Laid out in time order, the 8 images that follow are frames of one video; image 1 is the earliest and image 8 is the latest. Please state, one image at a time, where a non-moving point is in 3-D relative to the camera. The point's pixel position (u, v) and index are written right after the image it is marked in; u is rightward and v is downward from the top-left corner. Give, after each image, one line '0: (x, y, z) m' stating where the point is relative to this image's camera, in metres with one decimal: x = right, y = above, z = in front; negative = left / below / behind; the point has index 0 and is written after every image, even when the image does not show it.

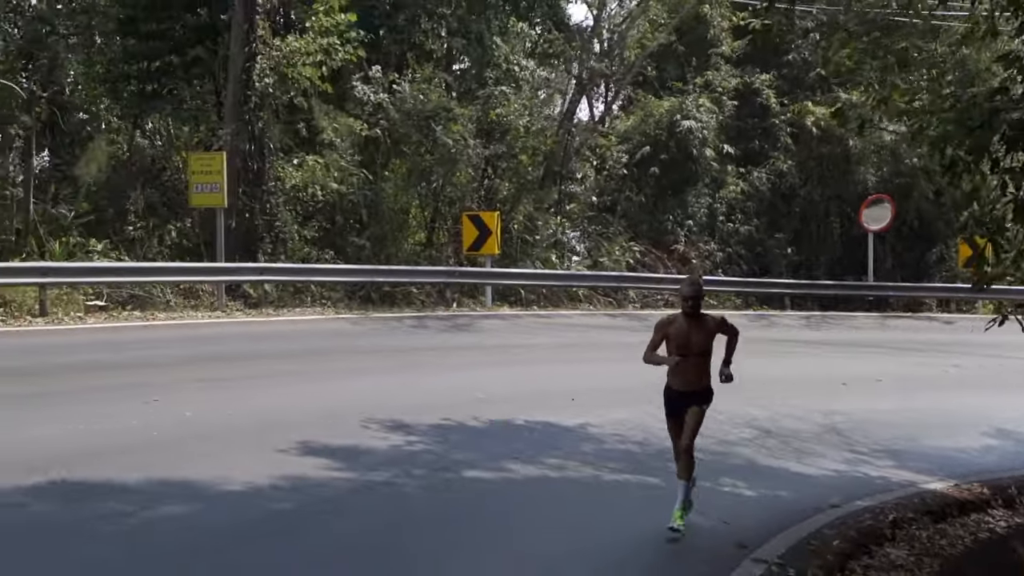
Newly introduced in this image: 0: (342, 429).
0: (-0.9, -0.7, +7.7) m
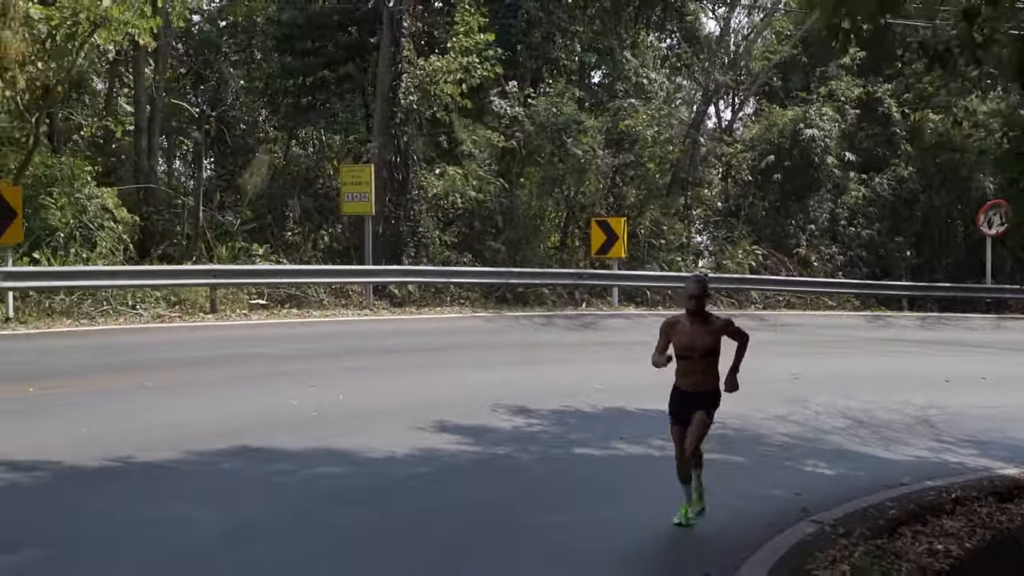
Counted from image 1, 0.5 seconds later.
0: (-0.2, -0.8, +8.9) m
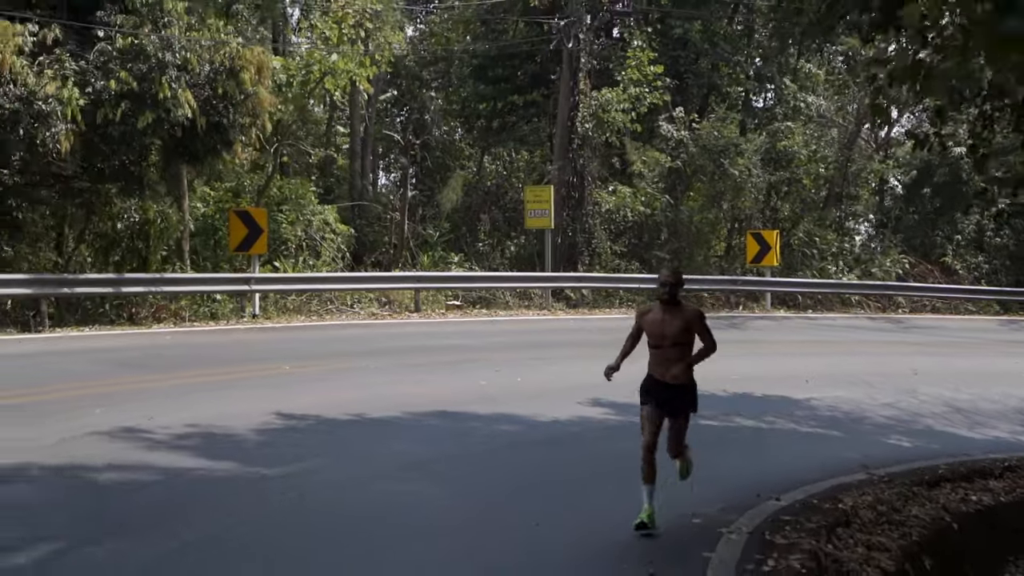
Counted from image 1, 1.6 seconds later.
0: (+0.9, -0.8, +11.2) m
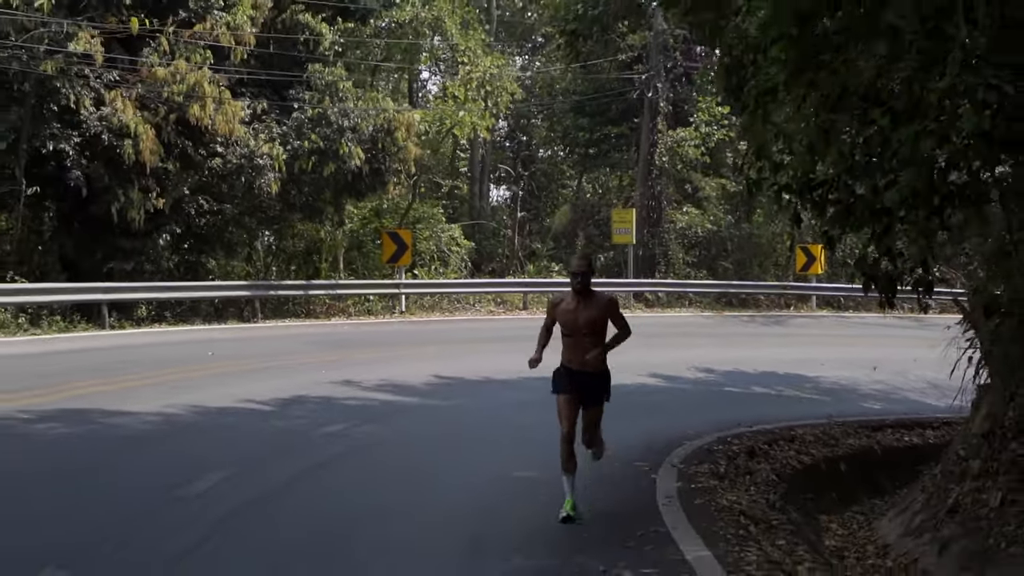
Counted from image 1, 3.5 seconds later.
0: (+1.7, -0.9, +15.5) m
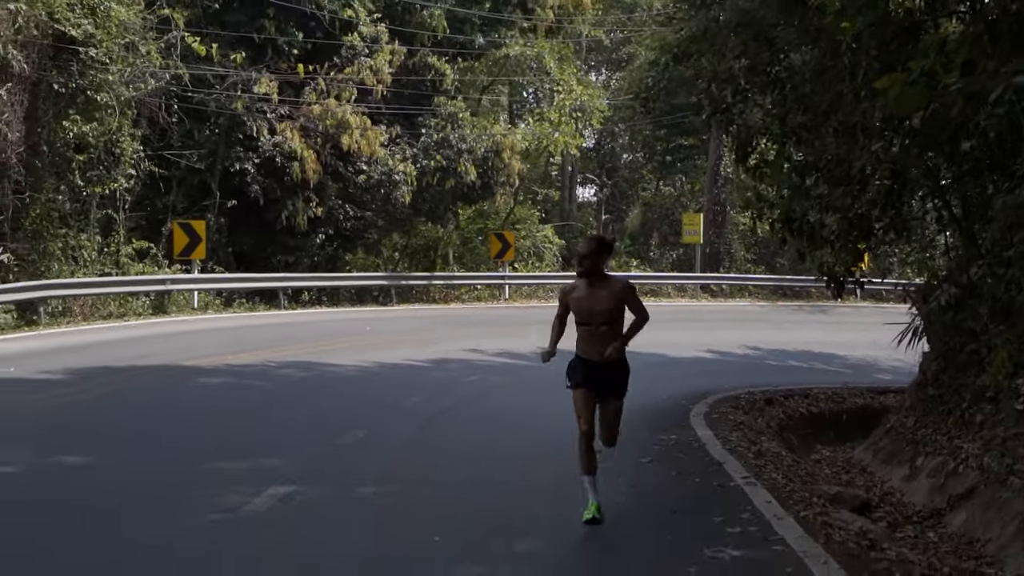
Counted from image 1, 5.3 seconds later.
0: (+2.8, -0.8, +19.2) m
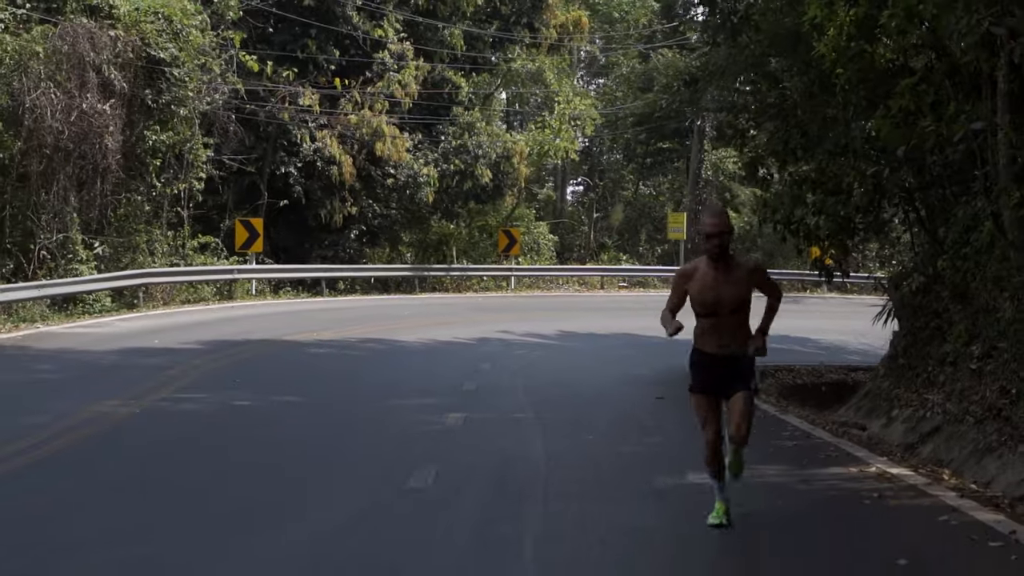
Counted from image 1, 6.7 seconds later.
0: (+3.0, -0.6, +21.8) m
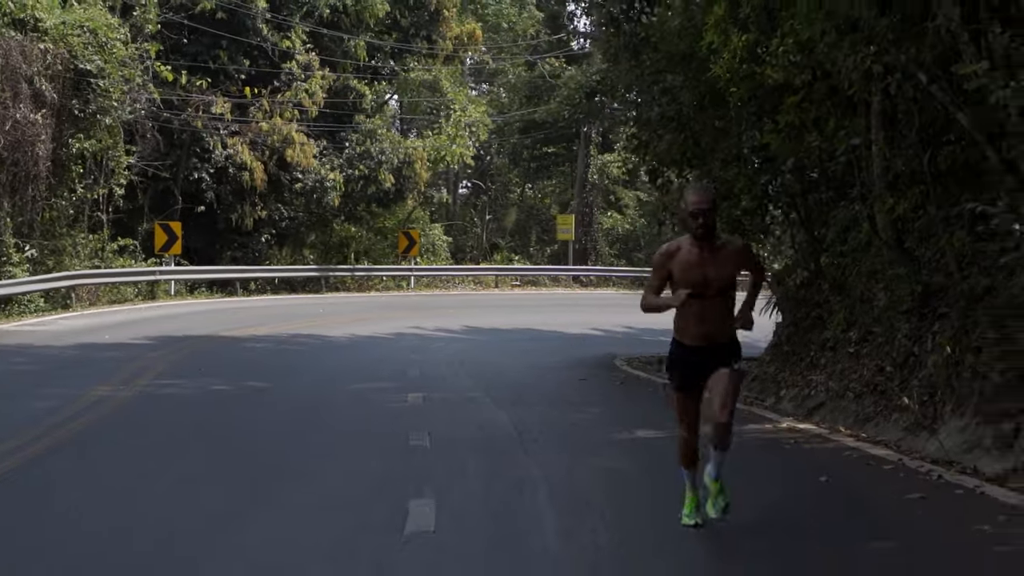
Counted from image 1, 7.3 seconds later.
0: (+1.5, -0.6, +23.2) m
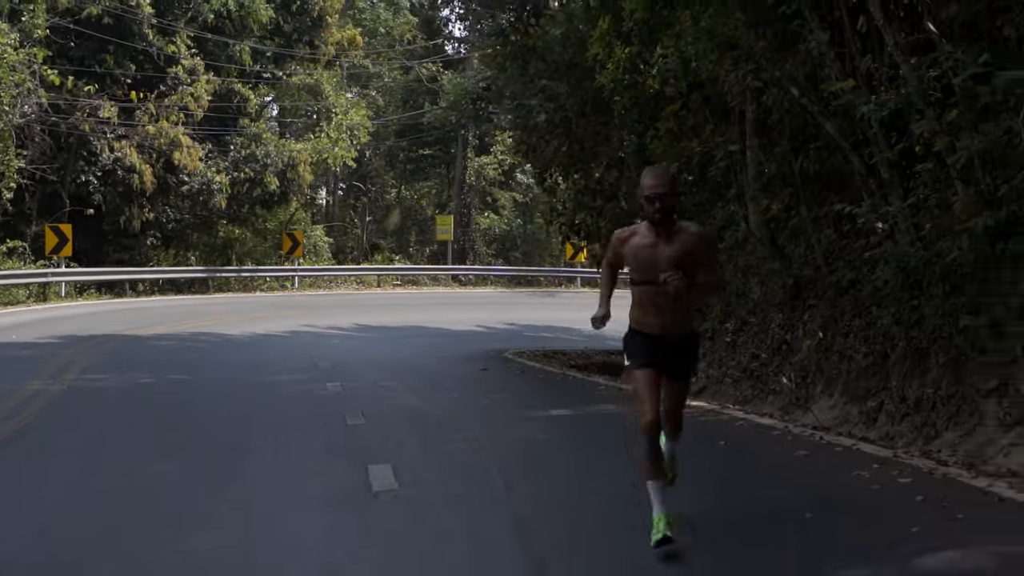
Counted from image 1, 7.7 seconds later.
0: (-0.4, -0.6, +24.0) m
